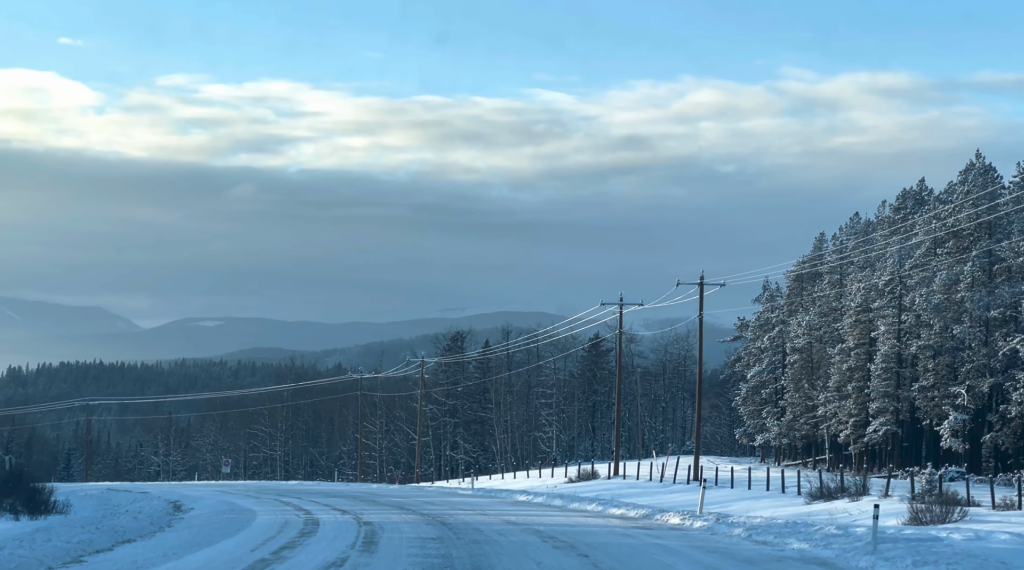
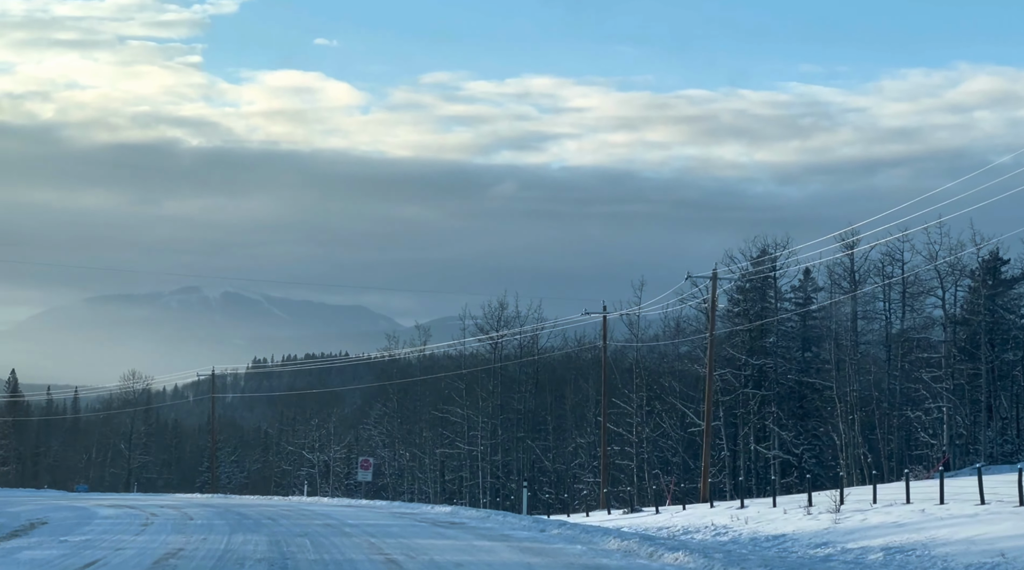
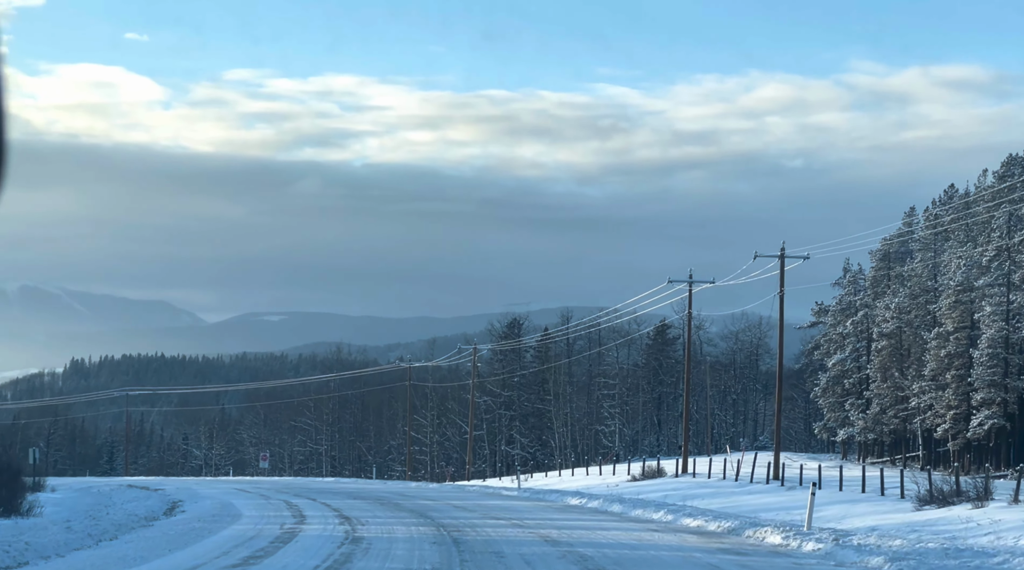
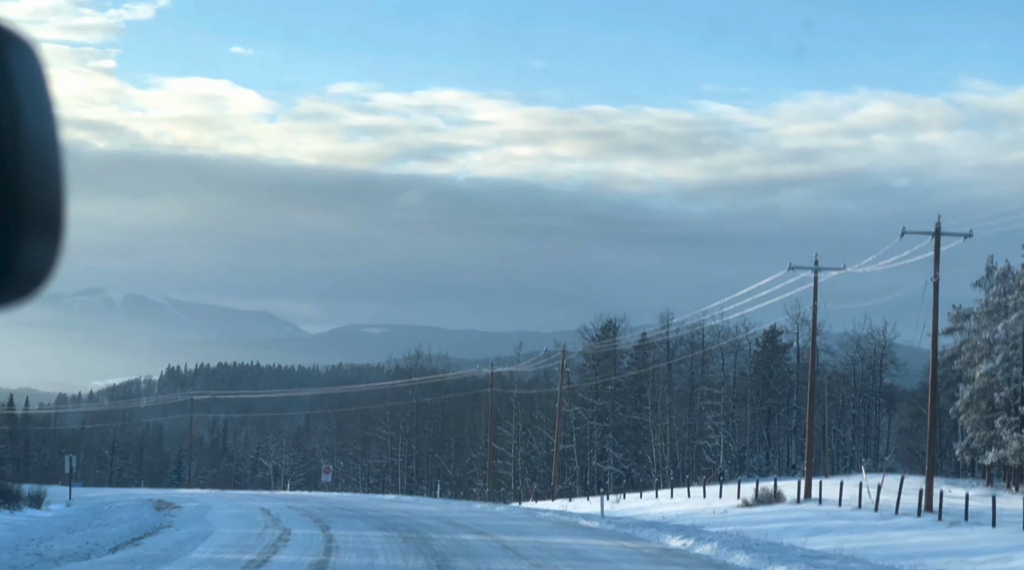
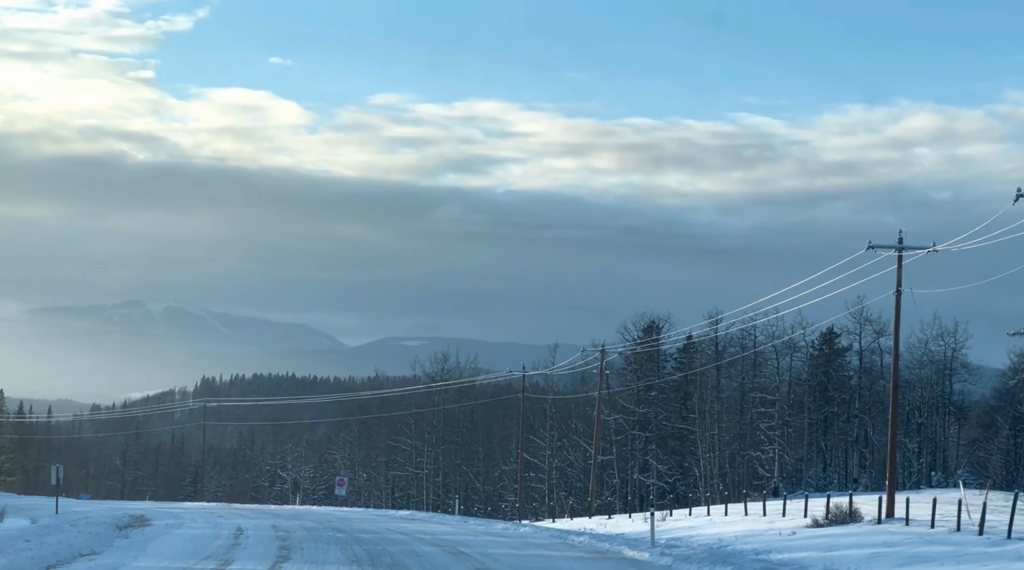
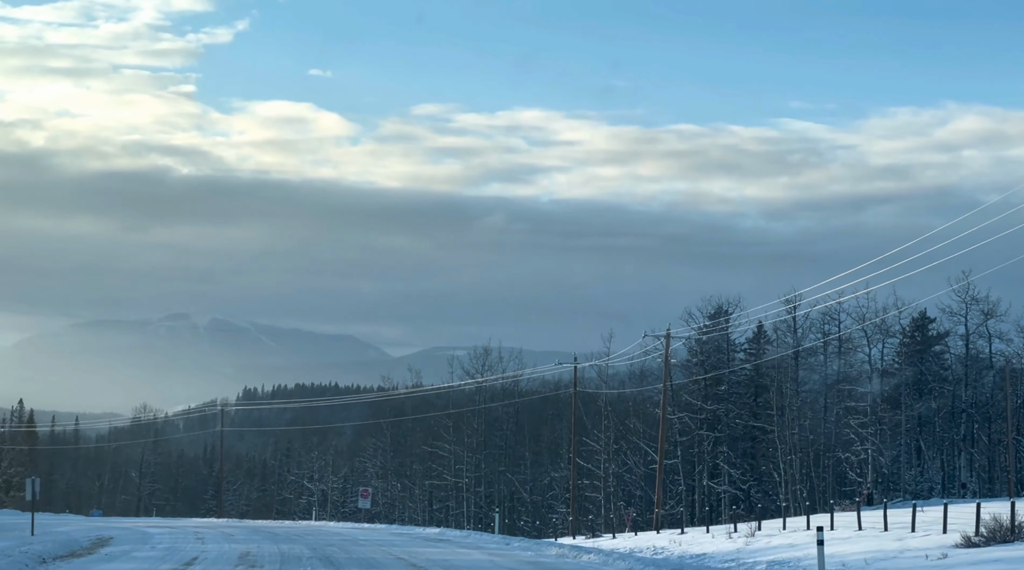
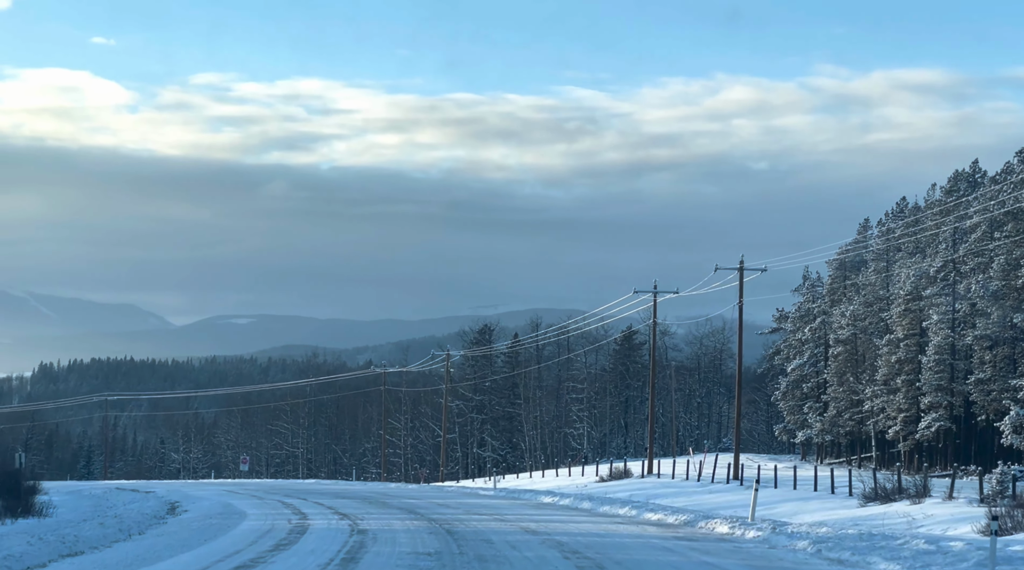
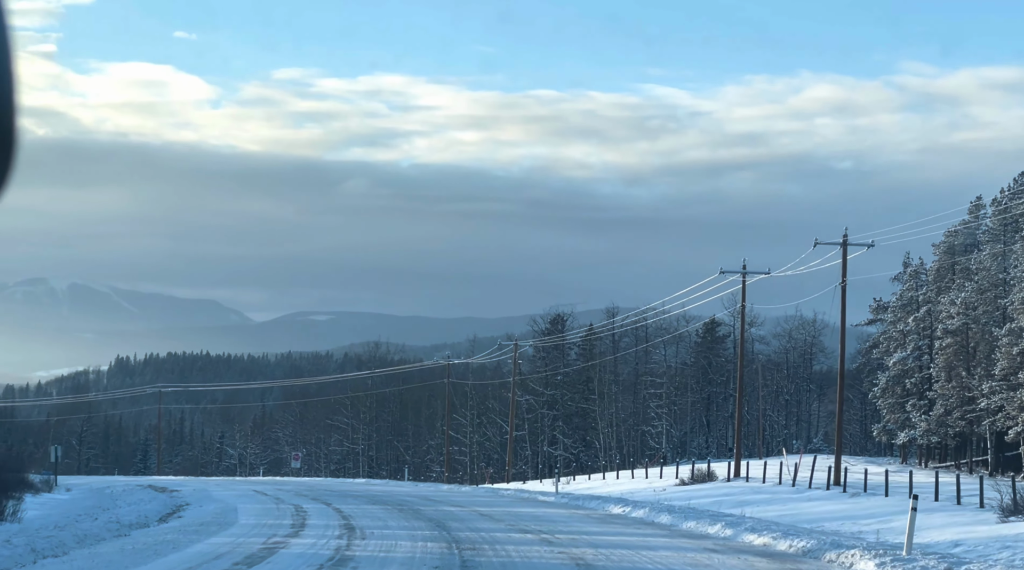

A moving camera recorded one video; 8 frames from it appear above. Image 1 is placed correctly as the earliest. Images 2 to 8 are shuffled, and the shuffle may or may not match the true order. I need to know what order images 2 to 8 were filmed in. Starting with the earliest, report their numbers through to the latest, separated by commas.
7, 3, 8, 4, 5, 6, 2
